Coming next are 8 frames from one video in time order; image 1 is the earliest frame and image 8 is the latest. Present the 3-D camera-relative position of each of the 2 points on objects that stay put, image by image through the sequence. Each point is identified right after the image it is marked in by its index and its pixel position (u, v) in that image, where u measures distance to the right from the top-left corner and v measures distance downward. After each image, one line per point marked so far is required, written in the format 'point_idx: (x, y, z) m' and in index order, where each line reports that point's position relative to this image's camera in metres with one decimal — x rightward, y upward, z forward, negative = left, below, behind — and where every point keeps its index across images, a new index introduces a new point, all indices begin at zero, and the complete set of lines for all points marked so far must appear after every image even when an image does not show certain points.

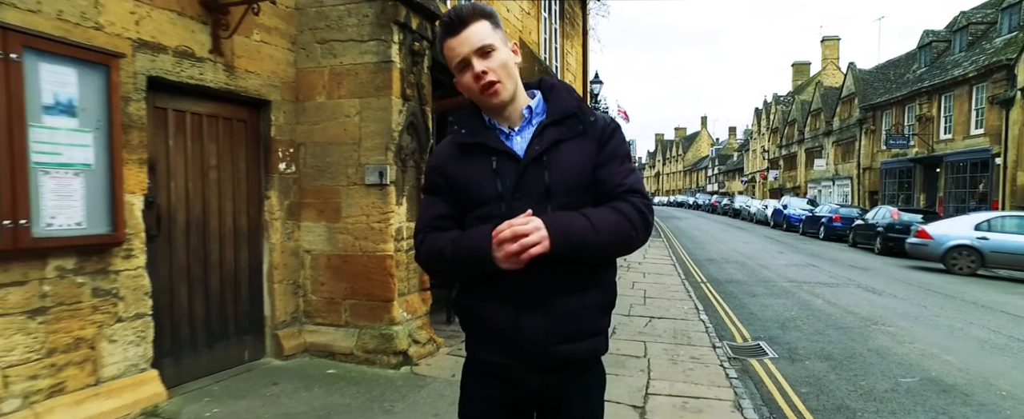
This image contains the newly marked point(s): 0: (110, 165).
0: (-2.3, +0.3, +3.5) m
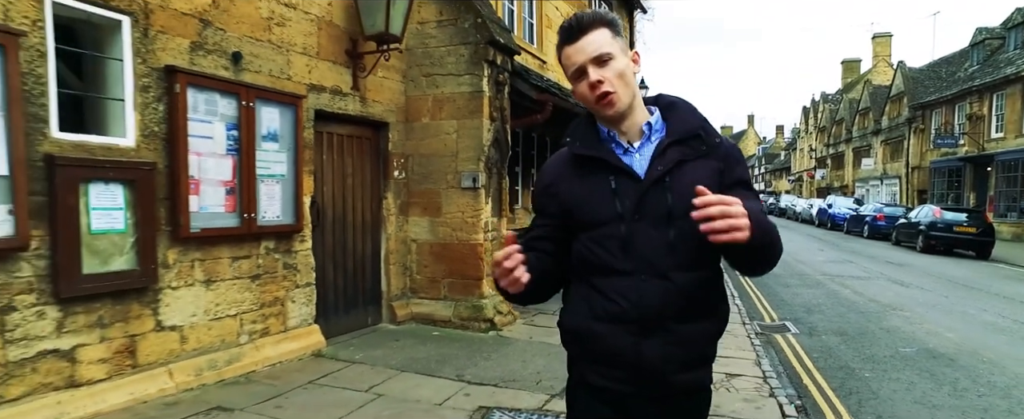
0: (-1.8, +0.3, +5.0) m
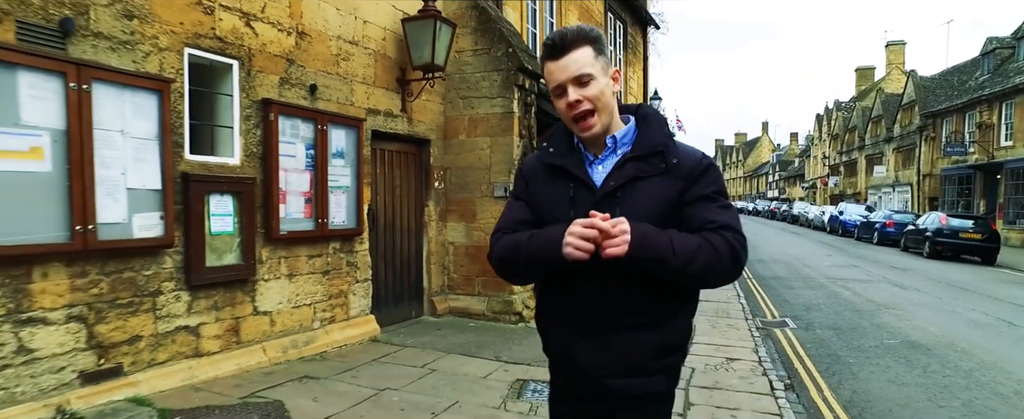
0: (-1.5, +0.2, +5.9) m
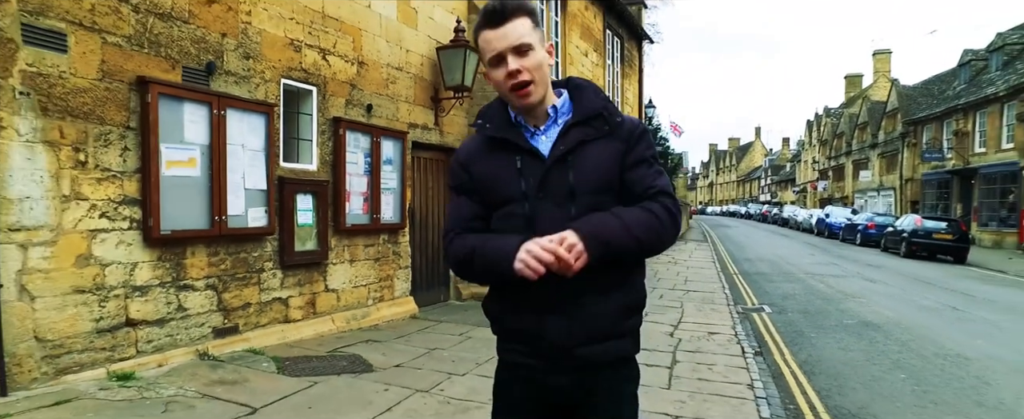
0: (-1.3, +0.3, +7.0) m
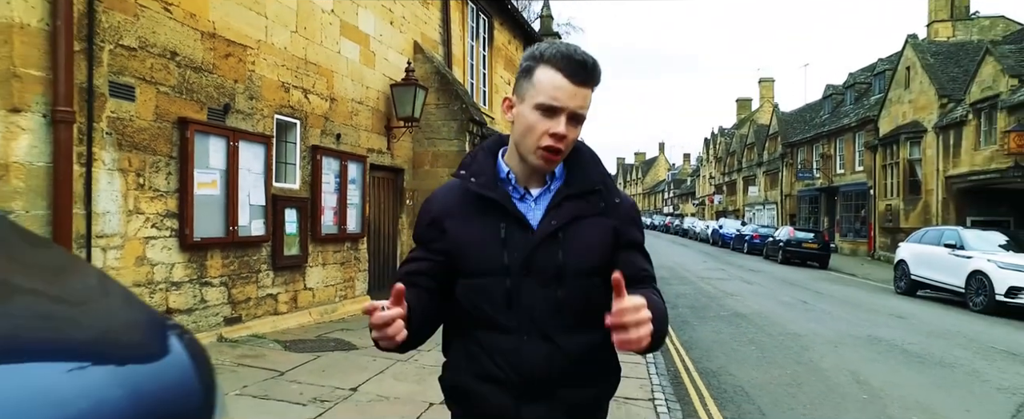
0: (-2.0, +0.1, +8.3) m
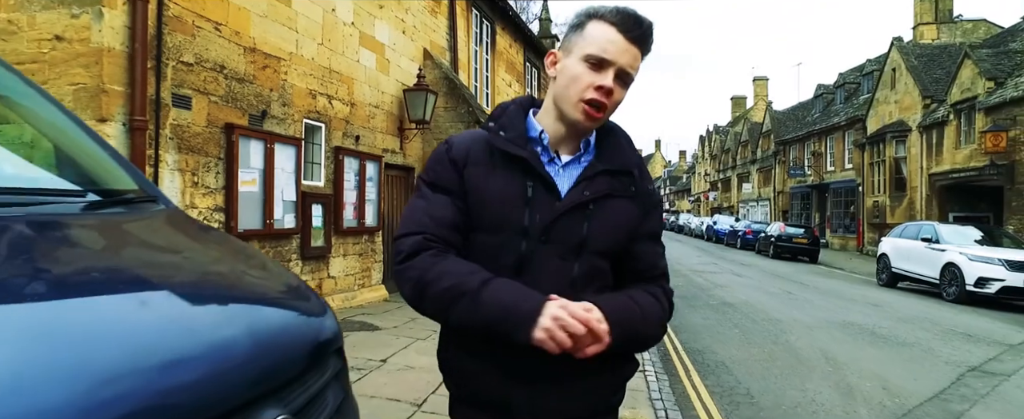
0: (-2.0, +0.2, +9.0) m
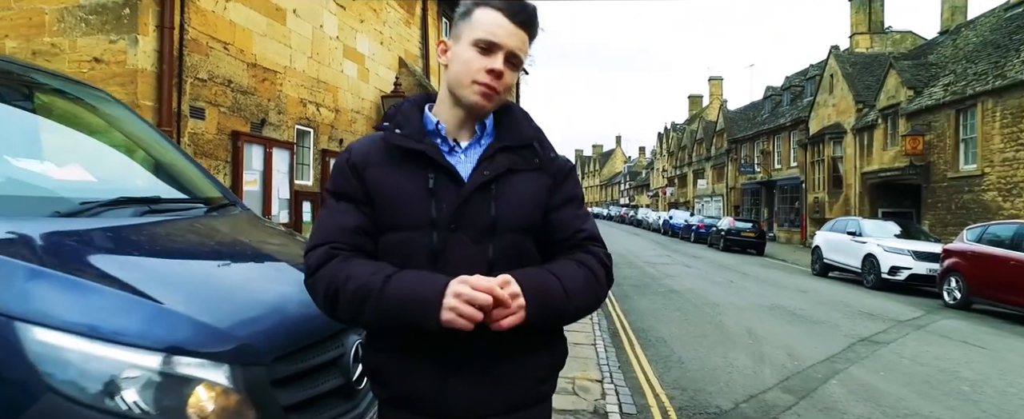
0: (-2.5, +0.2, +9.9) m
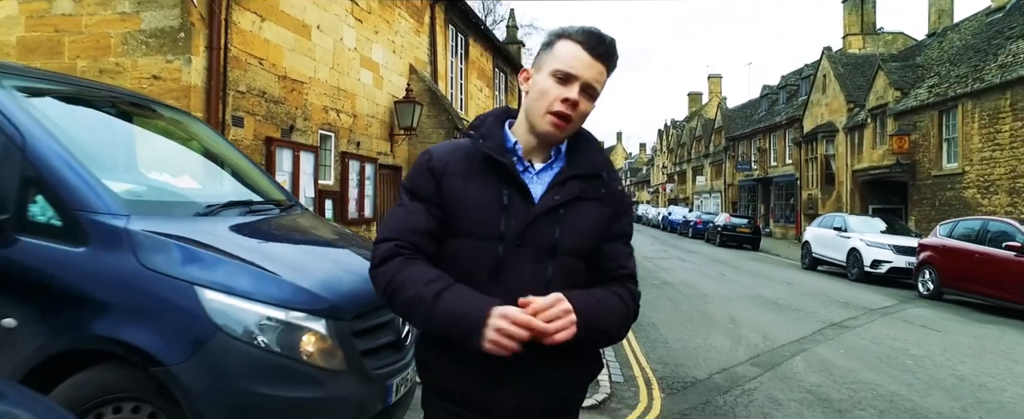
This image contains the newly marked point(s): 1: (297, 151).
0: (-2.4, +0.3, +10.7) m
1: (-2.9, +0.8, +8.1) m
